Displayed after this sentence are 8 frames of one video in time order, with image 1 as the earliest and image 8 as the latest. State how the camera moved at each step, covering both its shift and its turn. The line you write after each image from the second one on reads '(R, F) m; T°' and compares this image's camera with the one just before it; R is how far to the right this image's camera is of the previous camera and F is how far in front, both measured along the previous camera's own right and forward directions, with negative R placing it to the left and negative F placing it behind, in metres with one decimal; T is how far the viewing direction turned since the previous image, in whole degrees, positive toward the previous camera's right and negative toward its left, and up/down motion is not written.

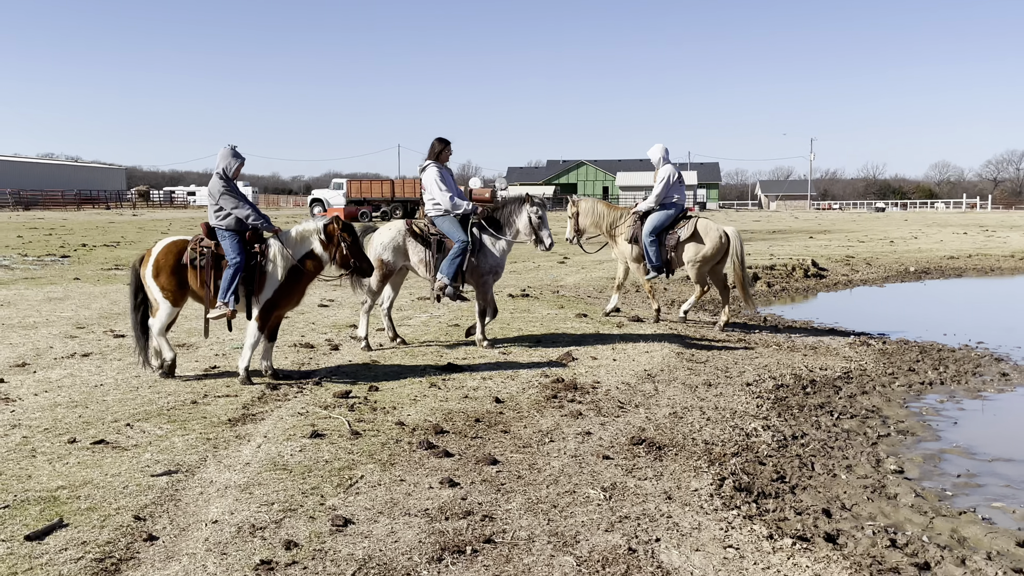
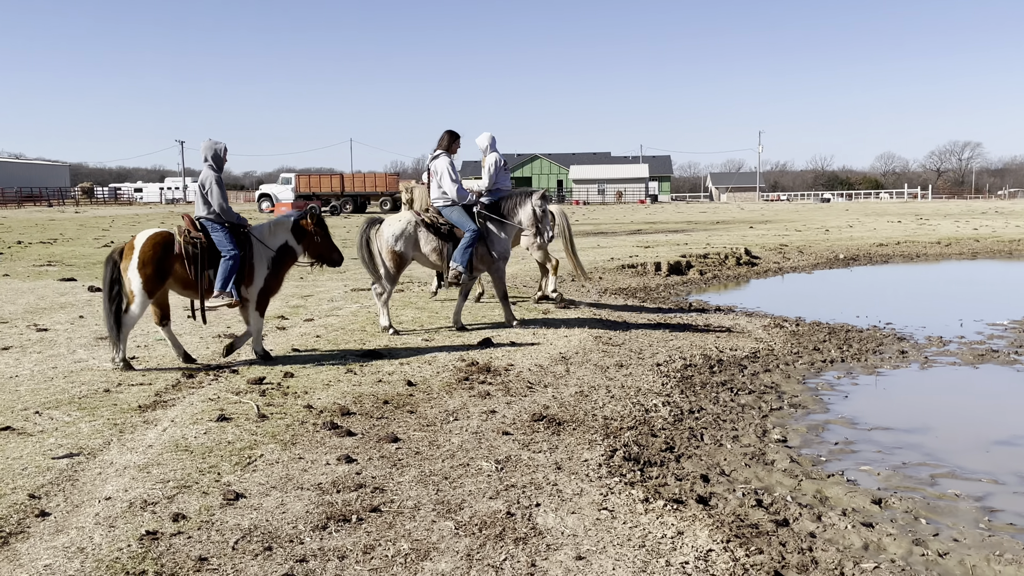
(+0.5, -0.3) m; +3°
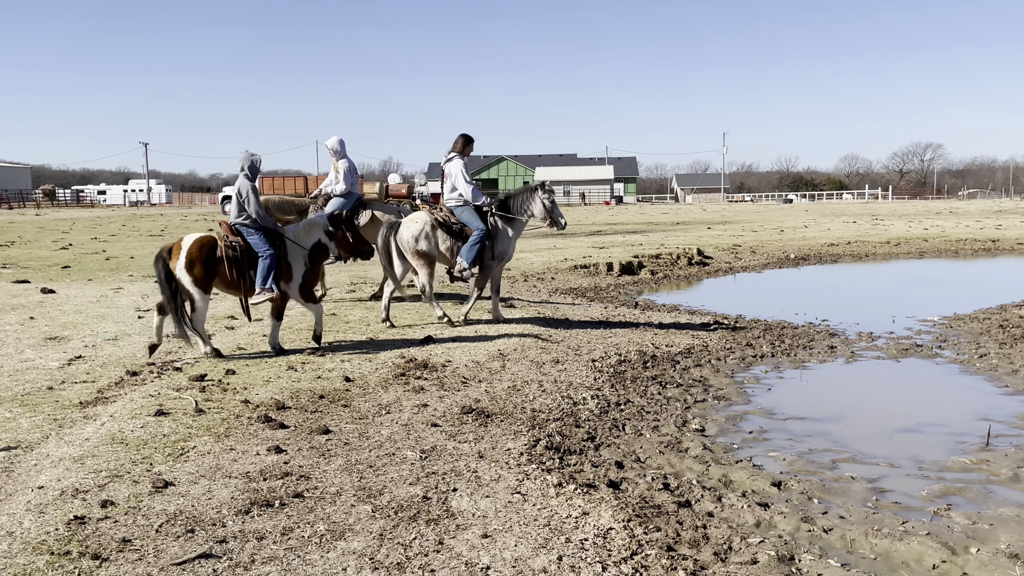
(+0.3, -0.3) m; +2°
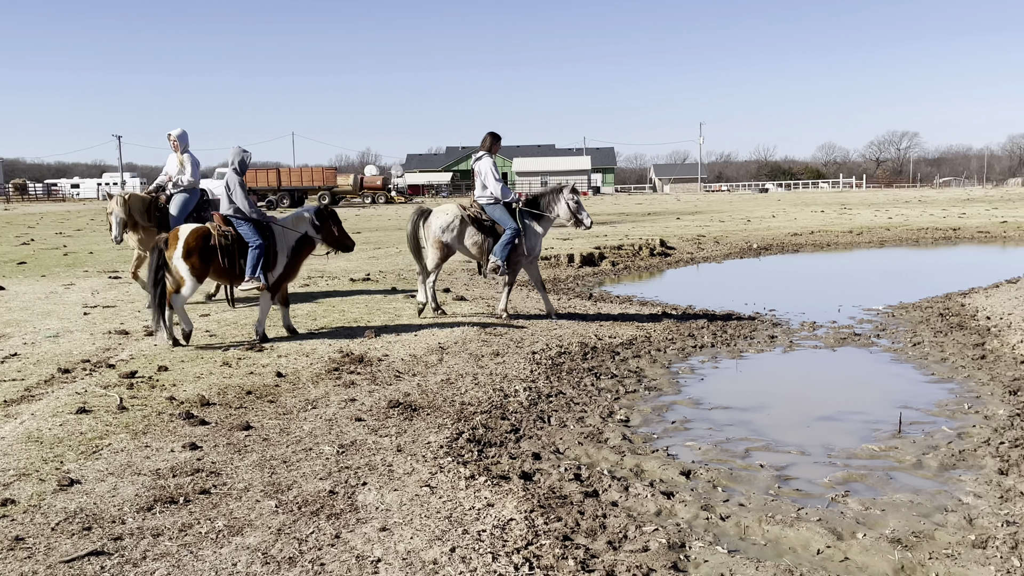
(+0.5, -0.1) m; +1°
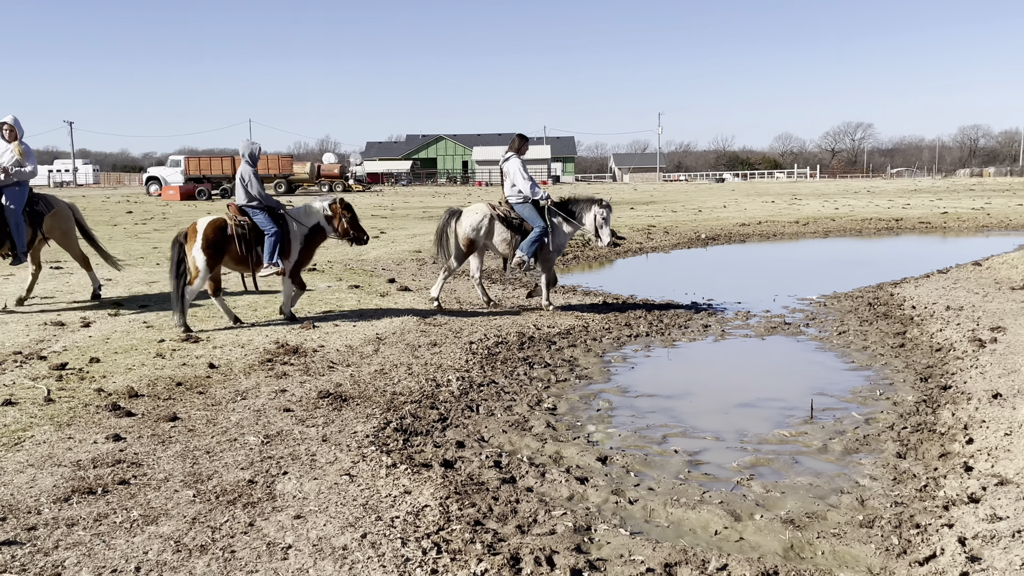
(+0.3, -0.2) m; +2°
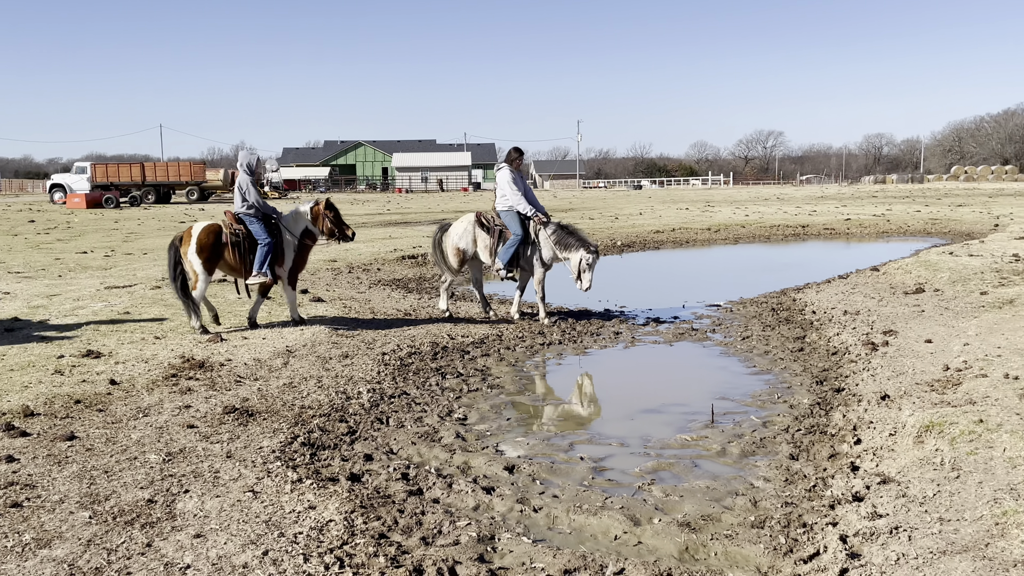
(+0.1, -0.1) m; +5°
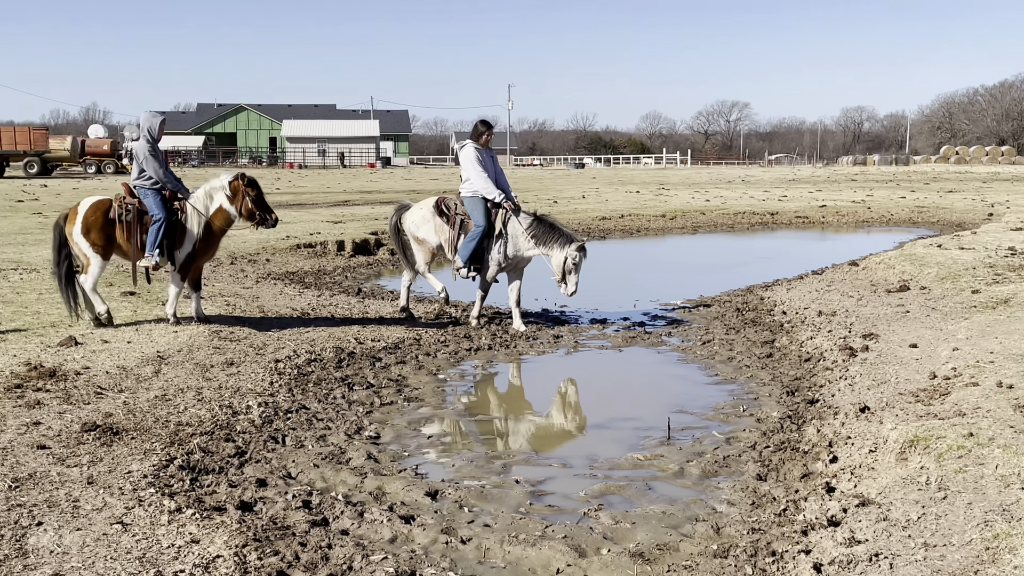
(+0.2, +0.9) m; +3°
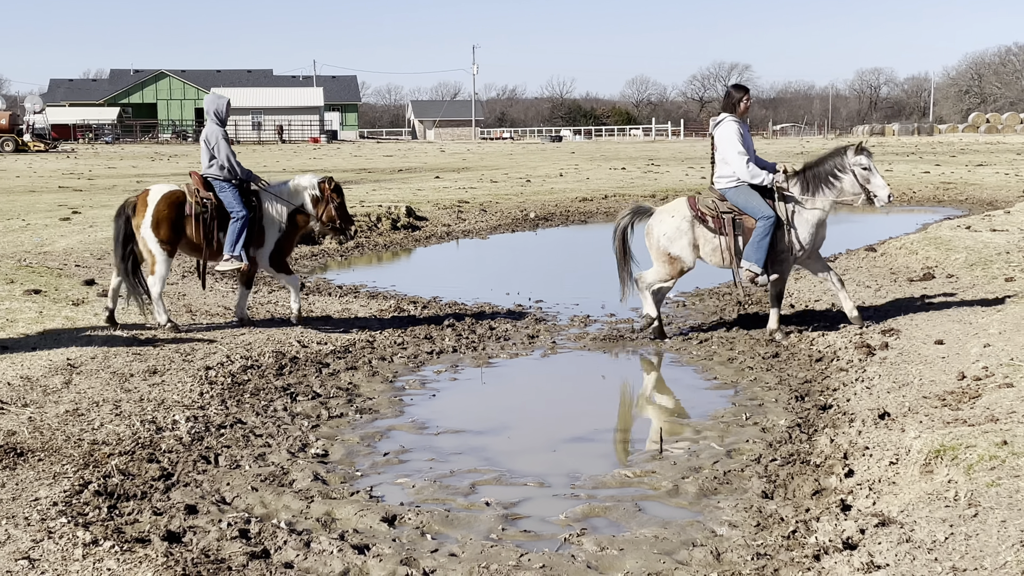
(+0.1, +0.7) m; 0°
